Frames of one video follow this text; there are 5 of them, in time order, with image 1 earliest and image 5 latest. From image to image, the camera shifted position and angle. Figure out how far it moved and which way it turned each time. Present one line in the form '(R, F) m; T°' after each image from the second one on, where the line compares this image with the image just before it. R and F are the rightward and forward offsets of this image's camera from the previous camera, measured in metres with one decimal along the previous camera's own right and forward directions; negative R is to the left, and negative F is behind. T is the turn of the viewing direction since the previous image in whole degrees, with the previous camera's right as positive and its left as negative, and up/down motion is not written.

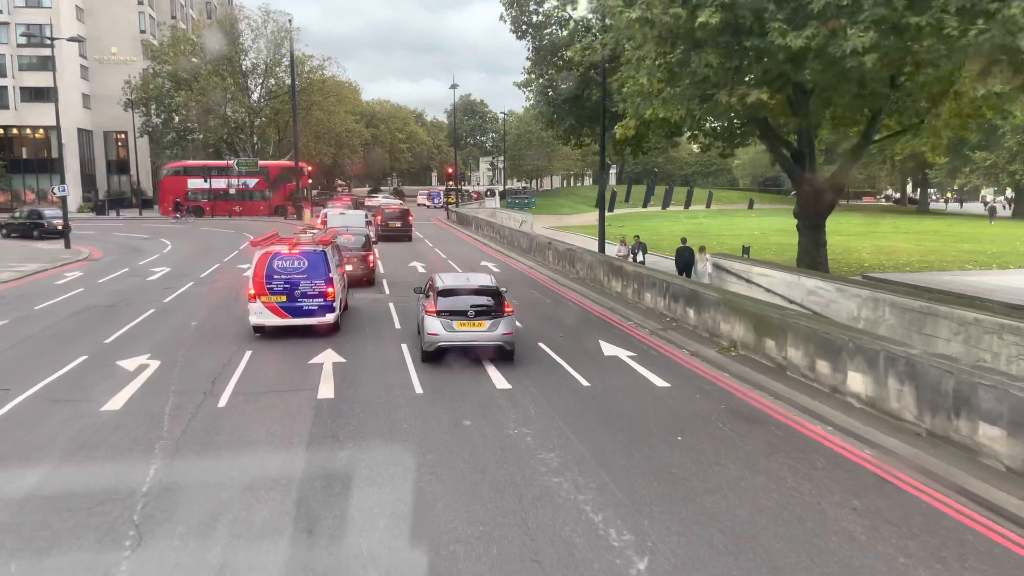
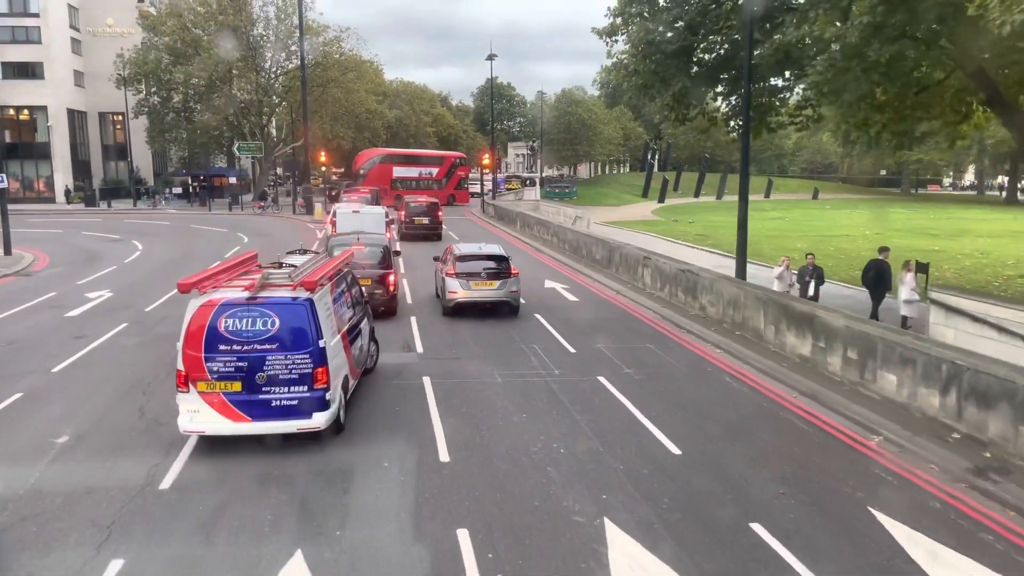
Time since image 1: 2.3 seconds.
(-1.3, +7.7) m; -2°
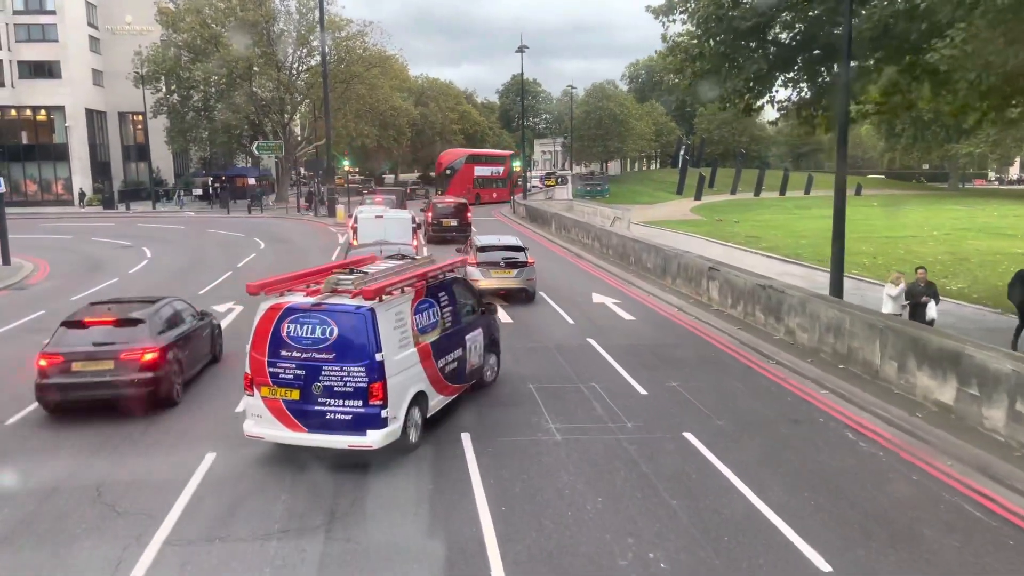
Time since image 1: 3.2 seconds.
(-0.4, +2.4) m; -2°
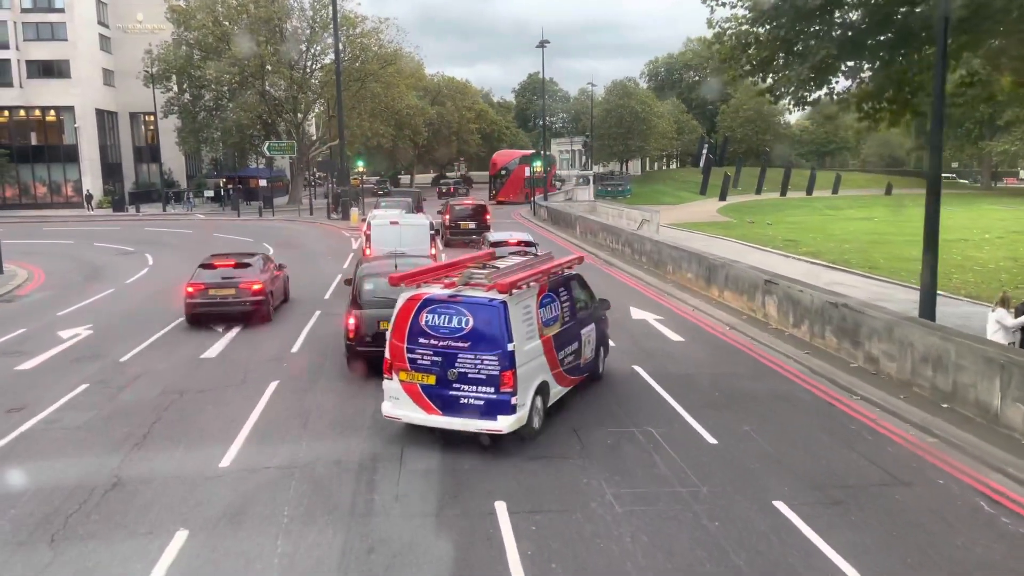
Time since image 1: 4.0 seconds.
(-0.3, +1.7) m; -1°
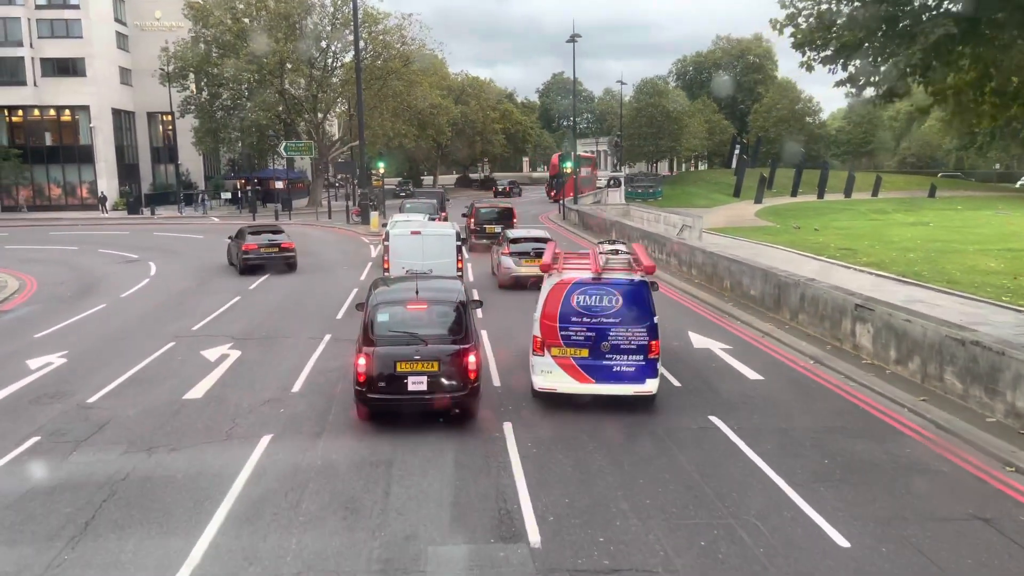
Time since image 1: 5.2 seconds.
(-0.3, +2.2) m; -2°
